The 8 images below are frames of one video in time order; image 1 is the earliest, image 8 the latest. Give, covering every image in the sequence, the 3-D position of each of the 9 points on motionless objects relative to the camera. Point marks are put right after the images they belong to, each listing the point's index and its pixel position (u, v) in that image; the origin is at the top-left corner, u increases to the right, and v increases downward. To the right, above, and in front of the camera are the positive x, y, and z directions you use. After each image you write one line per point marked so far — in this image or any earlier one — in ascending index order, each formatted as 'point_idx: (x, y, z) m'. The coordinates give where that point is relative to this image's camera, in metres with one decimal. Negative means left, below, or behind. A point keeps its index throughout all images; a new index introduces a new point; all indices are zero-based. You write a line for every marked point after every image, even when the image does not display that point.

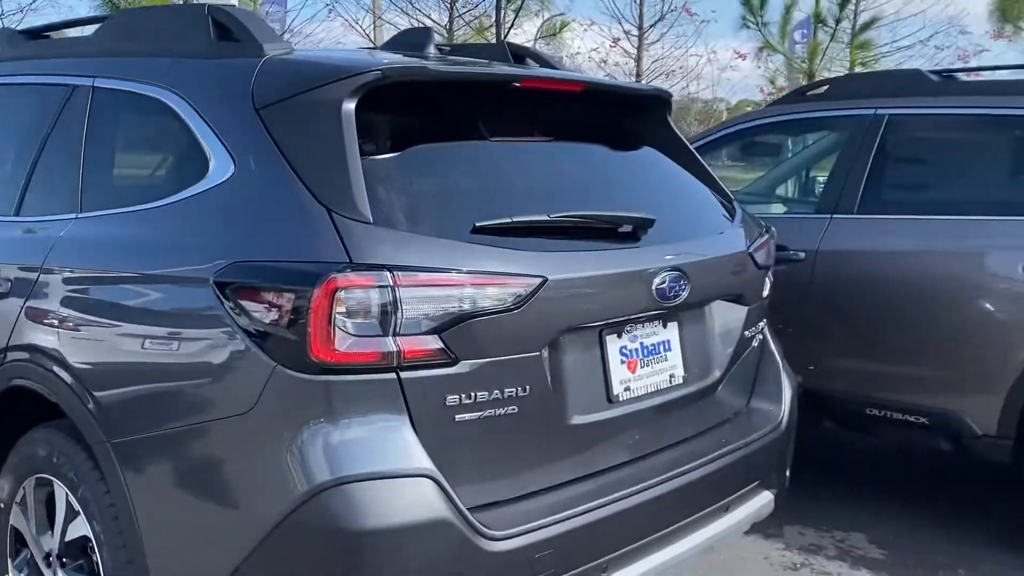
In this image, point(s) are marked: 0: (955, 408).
0: (+1.6, -0.4, +3.2) m
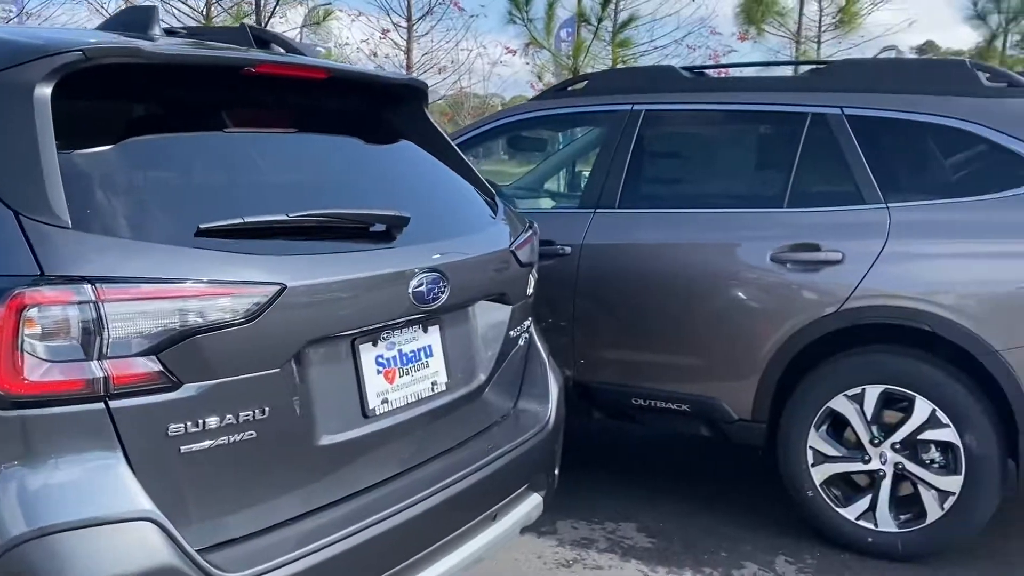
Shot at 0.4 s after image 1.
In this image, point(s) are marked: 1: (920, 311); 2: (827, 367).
0: (+0.7, -0.4, +3.3) m
1: (+1.4, -0.1, +3.0) m
2: (+1.1, -0.3, +3.2) m
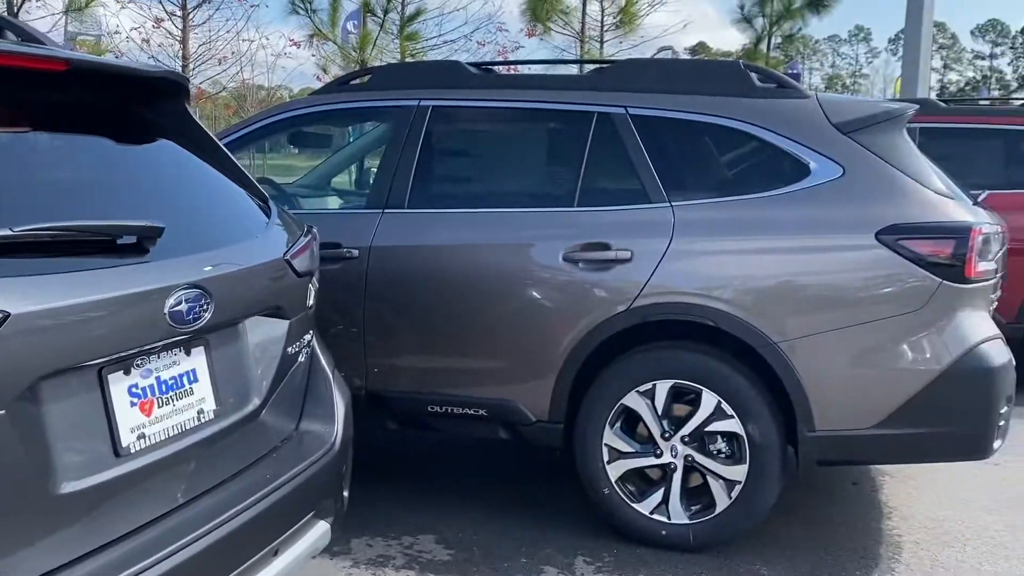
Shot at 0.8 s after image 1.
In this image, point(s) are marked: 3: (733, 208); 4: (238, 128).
0: (0.0, -0.4, +3.3) m
1: (+0.7, -0.1, +3.1) m
2: (+0.4, -0.3, +3.2) m
3: (+0.8, +0.3, +3.2) m
4: (-1.1, +0.7, +3.7) m
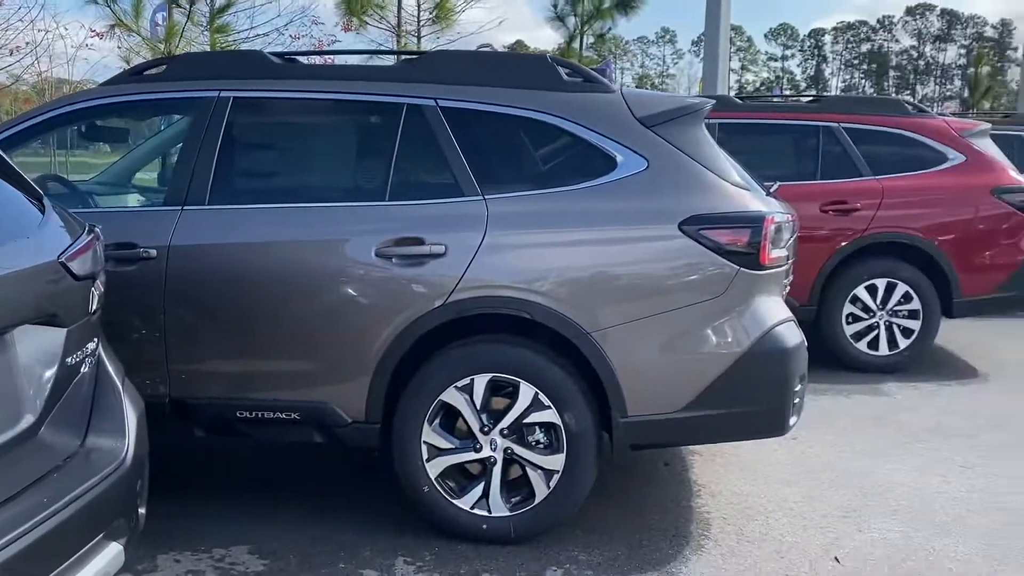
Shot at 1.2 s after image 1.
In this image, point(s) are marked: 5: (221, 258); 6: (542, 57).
0: (-0.7, -0.4, +3.2) m
1: (0.0, 0.0, +3.1) m
2: (-0.3, -0.2, +3.2) m
3: (+0.1, +0.3, +3.2) m
4: (-1.8, +0.6, +3.4) m
5: (-1.0, +0.1, +3.1) m
6: (+0.1, +0.9, +3.4) m
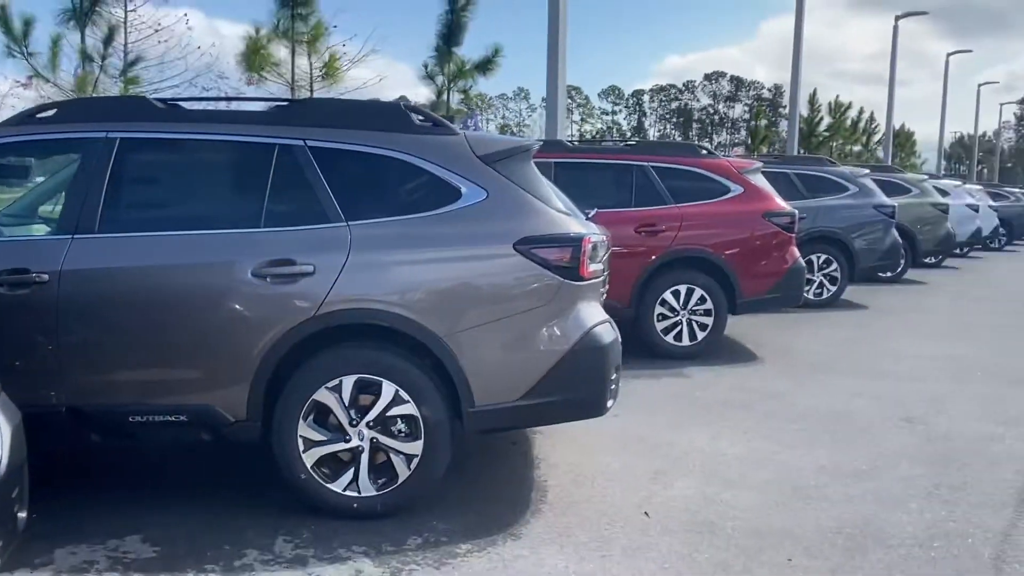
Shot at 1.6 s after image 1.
0: (-1.2, -0.5, +3.6) m
1: (-0.5, -0.1, +3.7) m
2: (-0.8, -0.3, +3.7) m
3: (-0.5, +0.3, +3.8) m
4: (-2.4, +0.5, +3.6) m
5: (-1.5, 0.0, +3.5) m
6: (-0.5, +0.8, +4.0) m
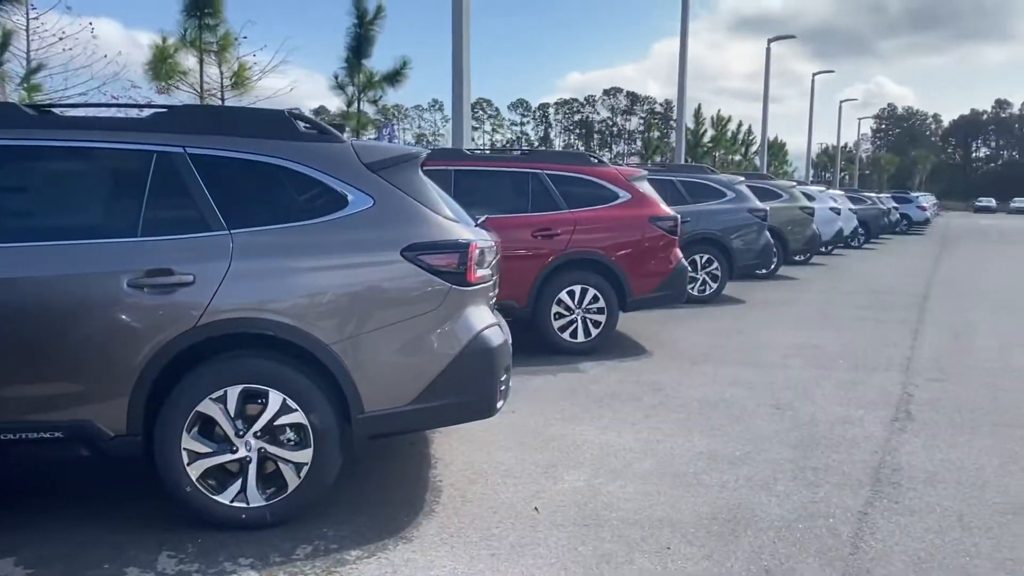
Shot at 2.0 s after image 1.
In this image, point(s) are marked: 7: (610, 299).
0: (-1.6, -0.5, +3.4) m
1: (-1.0, -0.1, +3.6) m
2: (-1.3, -0.3, +3.6) m
3: (-0.9, +0.2, +3.7) m
4: (-2.9, +0.5, +3.4) m
5: (-2.0, 0.0, +3.3) m
6: (-1.0, +0.8, +4.0) m
7: (+1.0, -0.1, +9.2) m
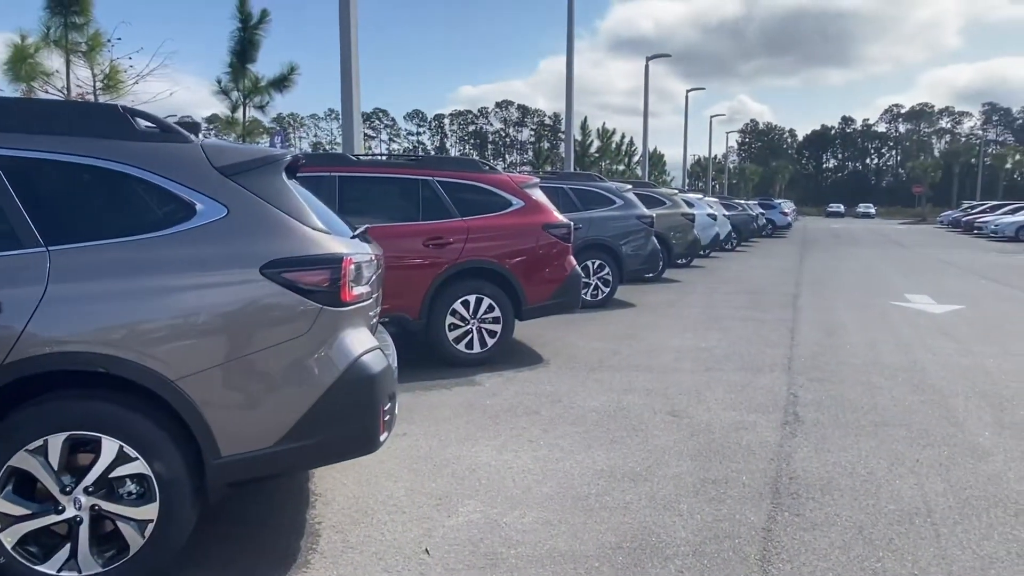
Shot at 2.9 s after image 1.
0: (-2.0, -0.6, +2.8) m
1: (-1.4, -0.2, +3.1) m
2: (-1.7, -0.4, +3.0) m
3: (-1.4, +0.1, +3.2) m
4: (-3.3, +0.3, +2.6) m
5: (-2.4, -0.1, +2.7) m
6: (-1.5, +0.7, +3.4) m
7: (-0.1, -0.2, +8.8) m
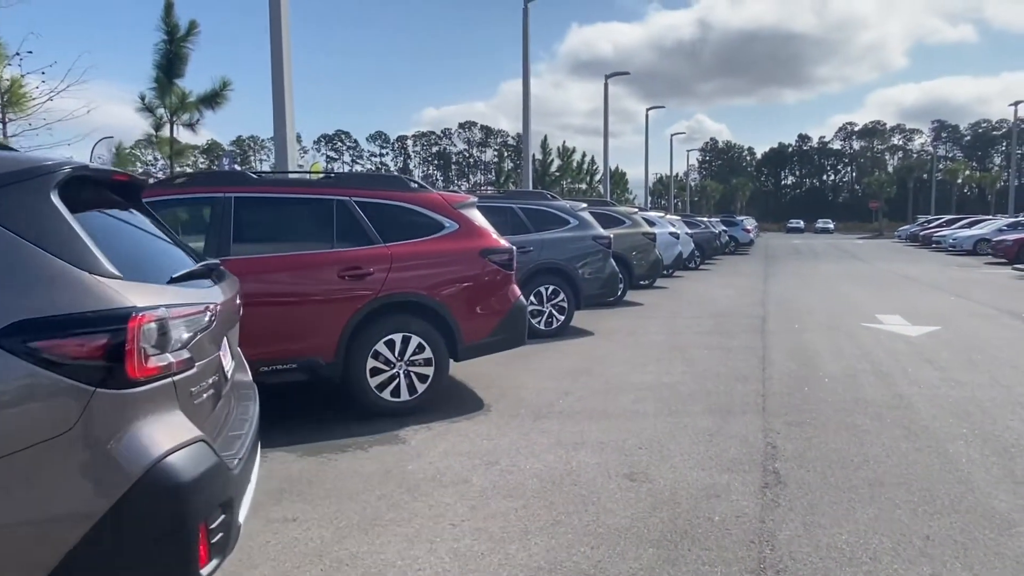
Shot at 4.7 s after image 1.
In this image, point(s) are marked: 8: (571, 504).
0: (-2.3, -0.8, +1.5) m
1: (-1.7, -0.4, +1.8) m
2: (-2.0, -0.6, +1.8) m
3: (-1.7, -0.1, +2.0) m
4: (-3.6, +0.1, +1.3) m
5: (-2.7, -0.3, +1.4) m
6: (-1.9, +0.5, +2.2) m
7: (-0.6, -0.5, +7.6) m
8: (+0.4, -1.3, +5.2) m
